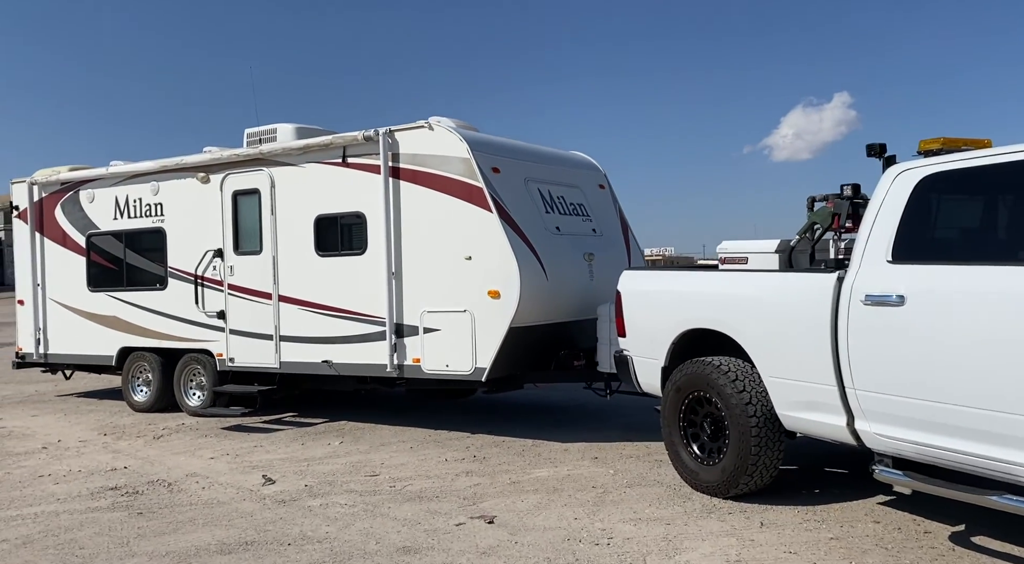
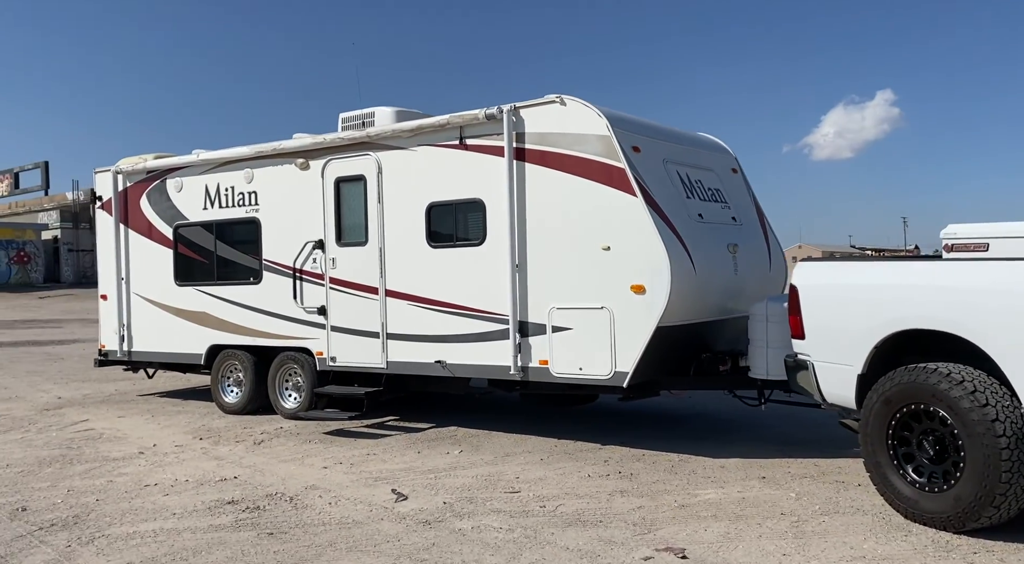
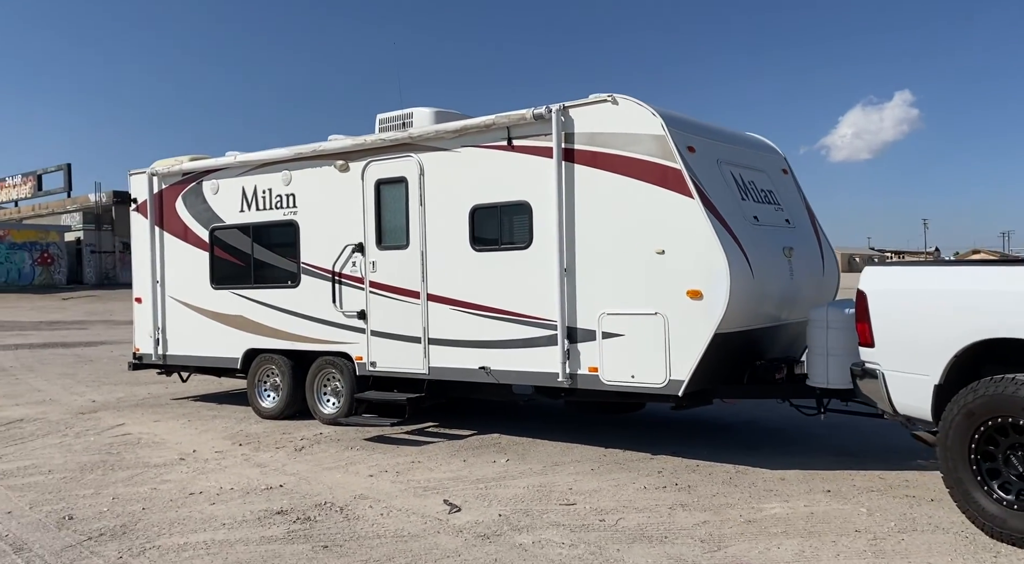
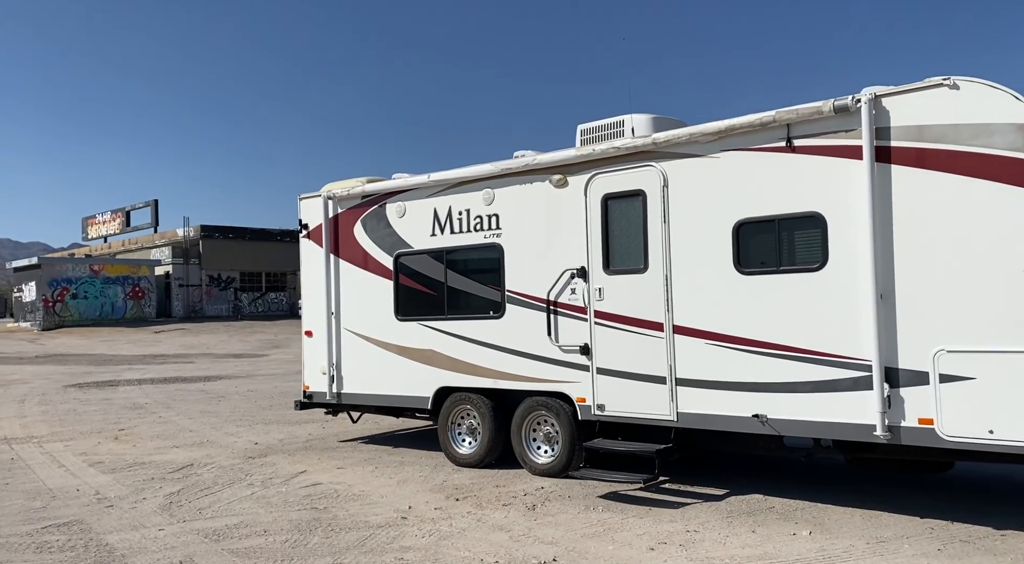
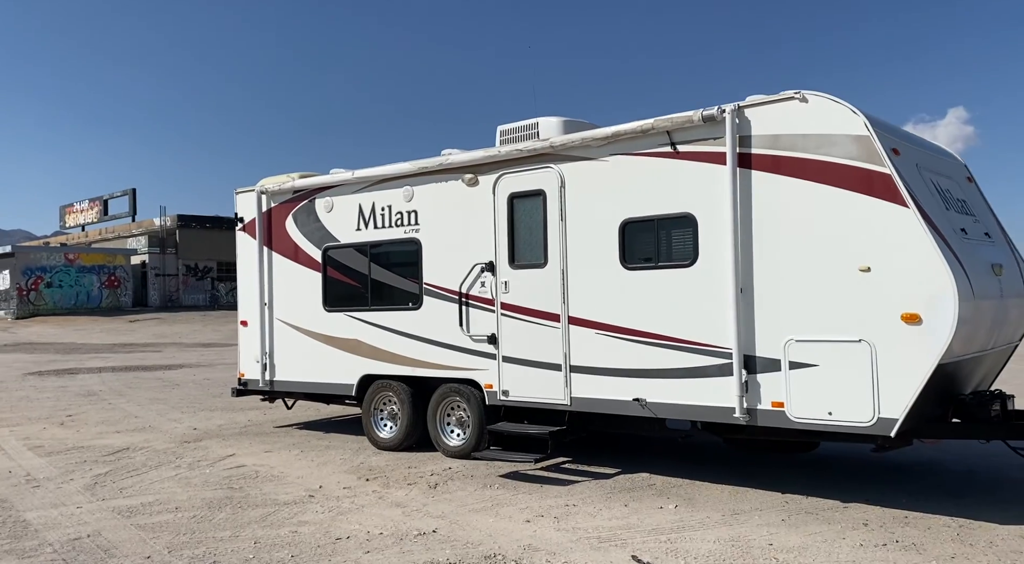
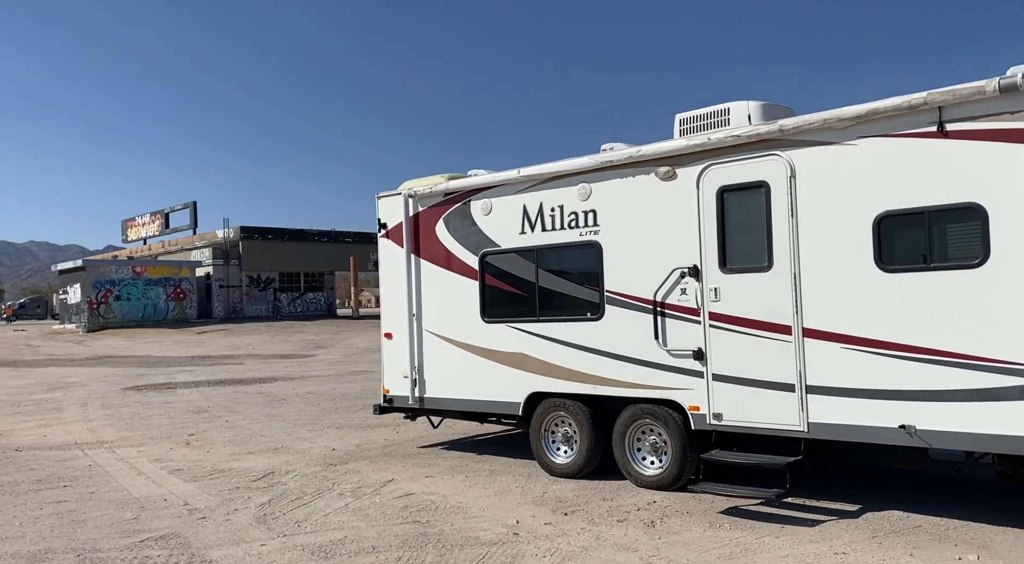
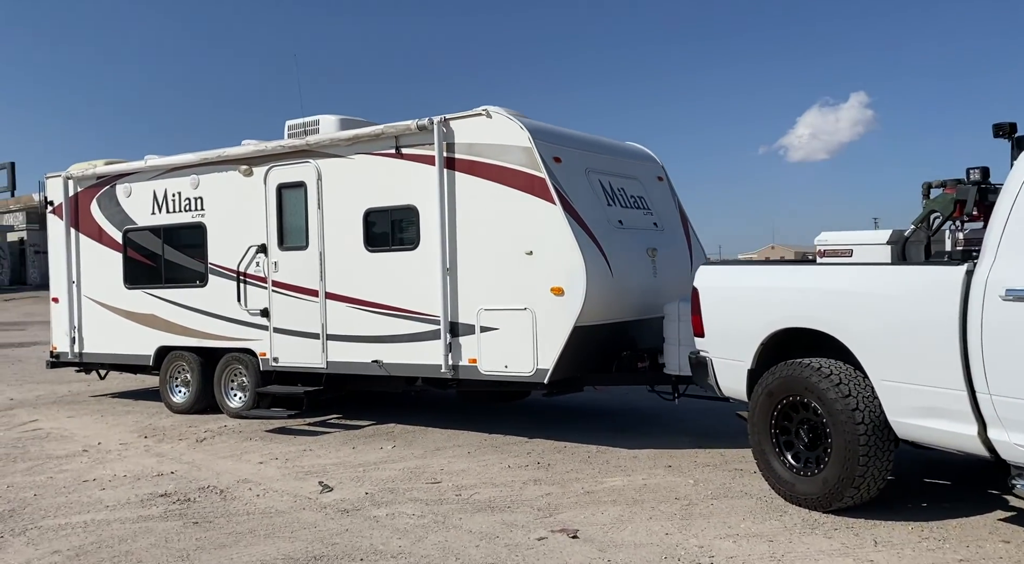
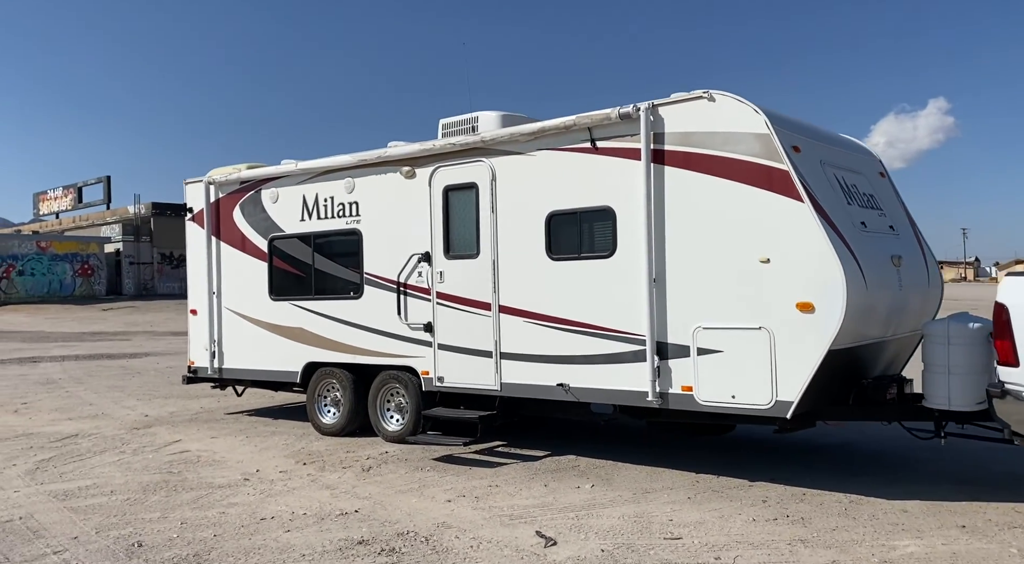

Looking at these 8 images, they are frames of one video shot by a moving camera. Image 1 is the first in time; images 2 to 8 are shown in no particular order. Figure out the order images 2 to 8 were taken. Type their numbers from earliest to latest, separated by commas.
7, 2, 3, 8, 5, 4, 6
